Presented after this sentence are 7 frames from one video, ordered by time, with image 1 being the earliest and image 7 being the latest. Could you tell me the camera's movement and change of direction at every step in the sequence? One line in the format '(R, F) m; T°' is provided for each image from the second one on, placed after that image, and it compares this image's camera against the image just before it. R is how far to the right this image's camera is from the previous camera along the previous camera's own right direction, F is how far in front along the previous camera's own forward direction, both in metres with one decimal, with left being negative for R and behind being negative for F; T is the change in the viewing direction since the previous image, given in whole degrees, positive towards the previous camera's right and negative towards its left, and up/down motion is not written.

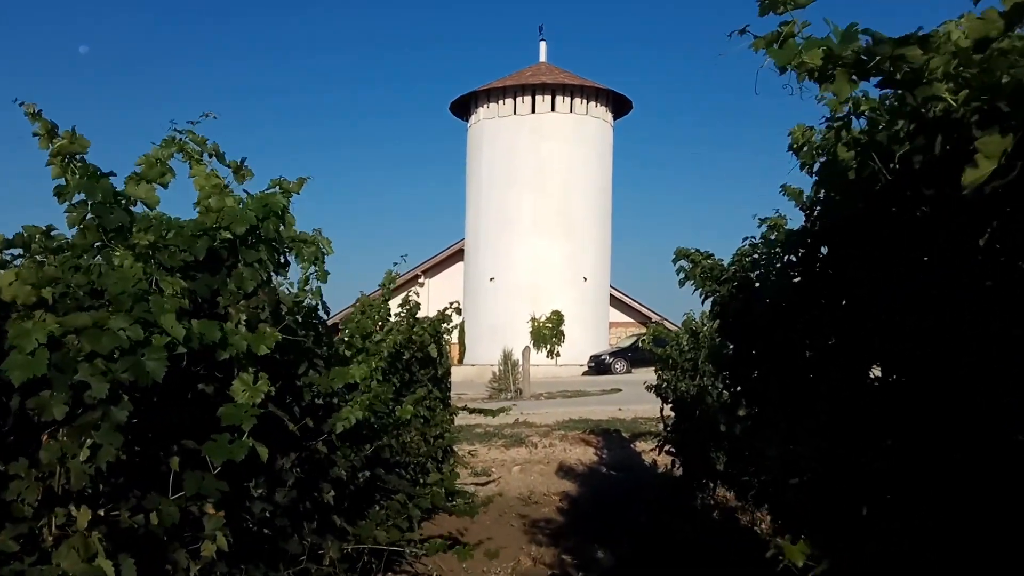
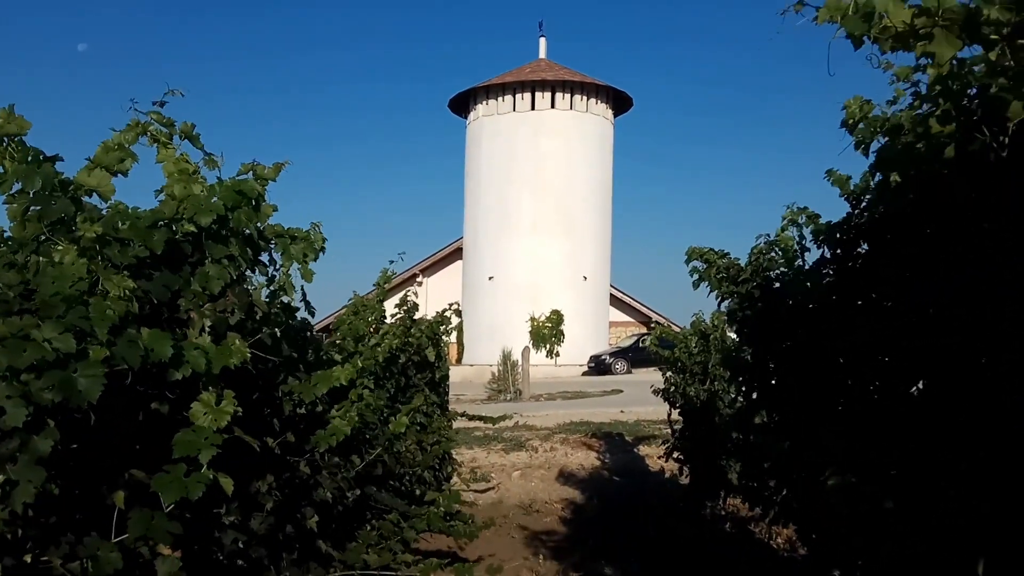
(0.0, +0.4) m; 0°
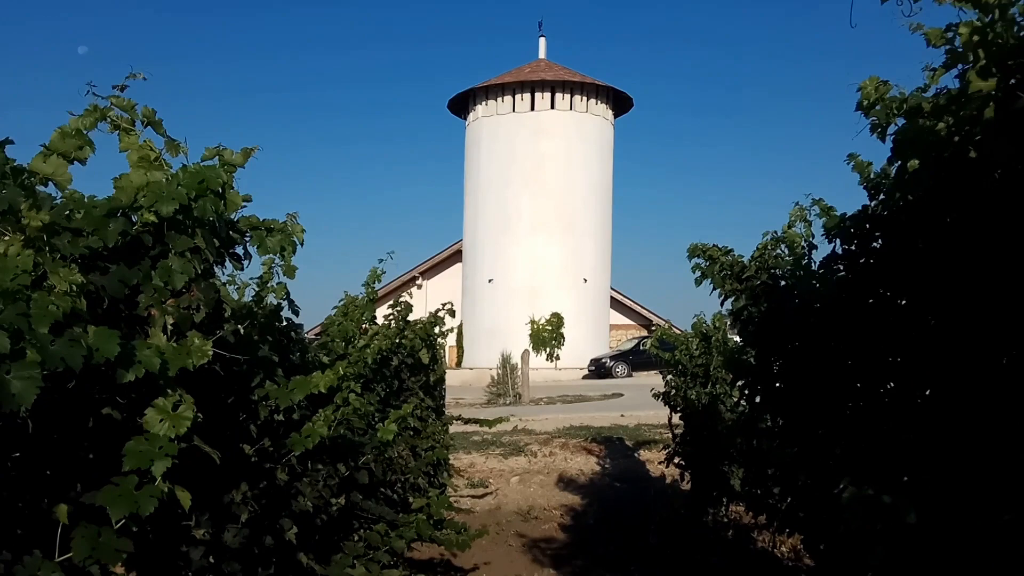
(0.0, +0.2) m; 0°
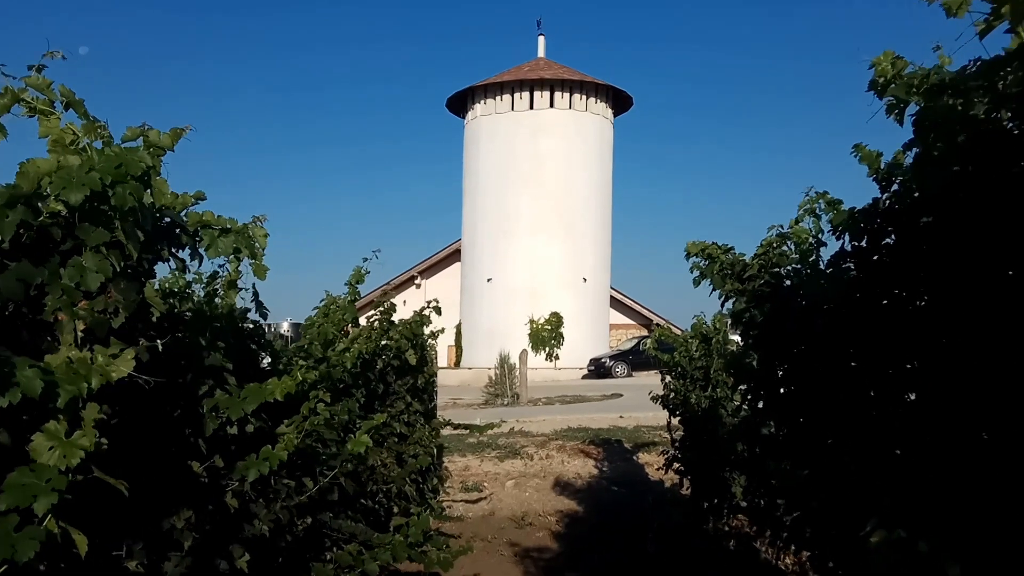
(+0.1, +0.3) m; 0°
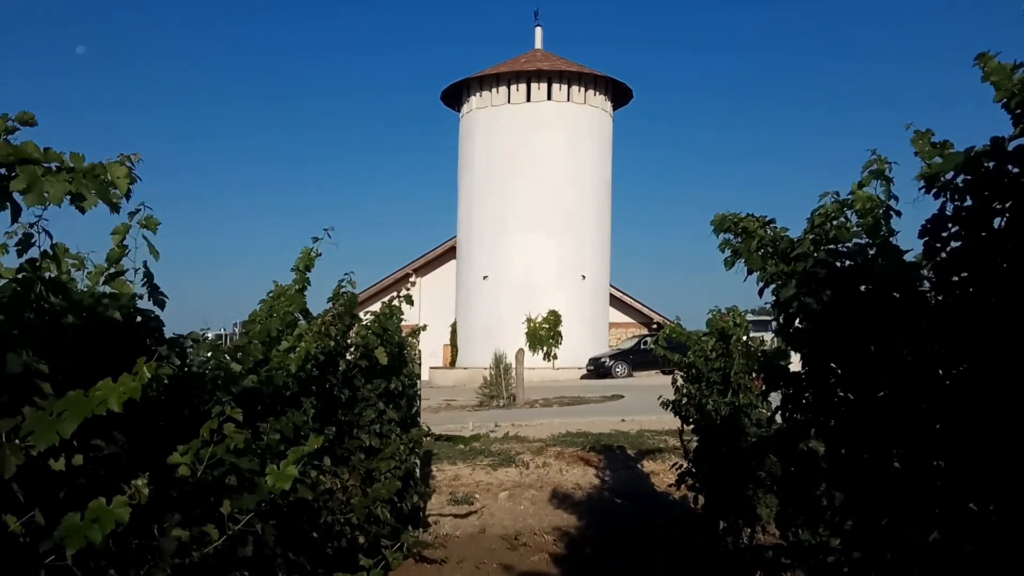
(+0.1, +0.9) m; 0°
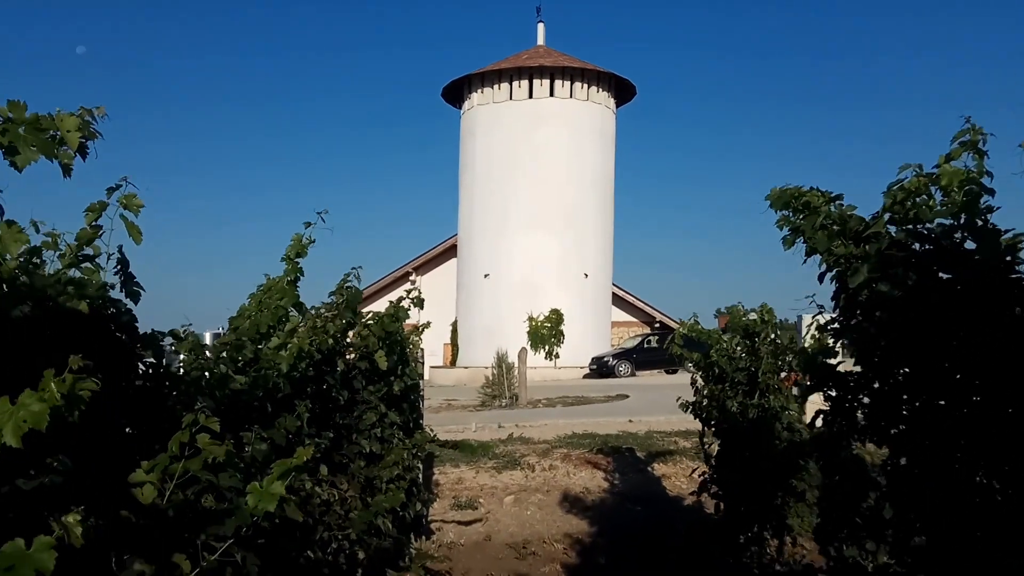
(-0.1, +0.4) m; 0°
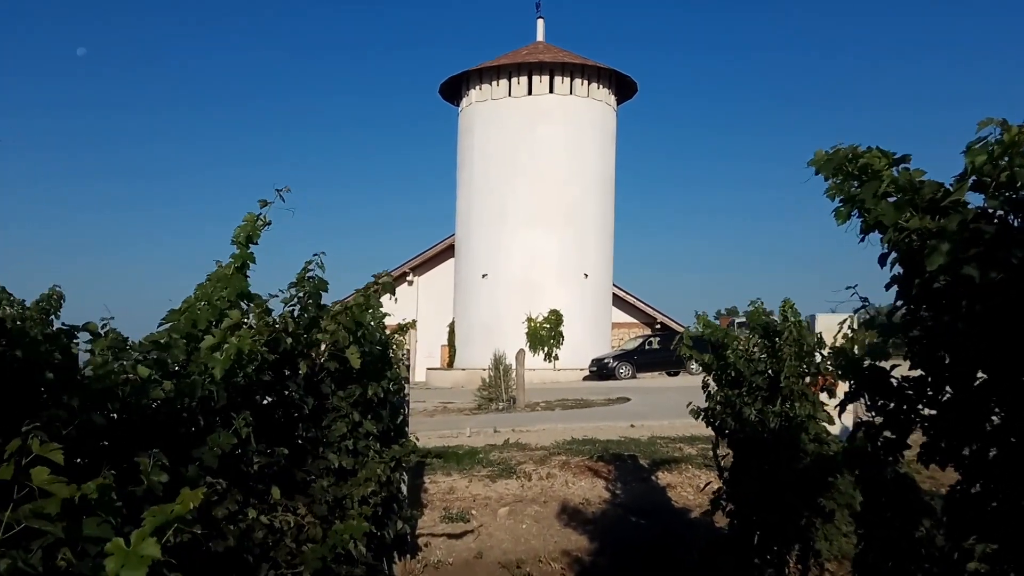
(+0.1, +0.6) m; 0°
